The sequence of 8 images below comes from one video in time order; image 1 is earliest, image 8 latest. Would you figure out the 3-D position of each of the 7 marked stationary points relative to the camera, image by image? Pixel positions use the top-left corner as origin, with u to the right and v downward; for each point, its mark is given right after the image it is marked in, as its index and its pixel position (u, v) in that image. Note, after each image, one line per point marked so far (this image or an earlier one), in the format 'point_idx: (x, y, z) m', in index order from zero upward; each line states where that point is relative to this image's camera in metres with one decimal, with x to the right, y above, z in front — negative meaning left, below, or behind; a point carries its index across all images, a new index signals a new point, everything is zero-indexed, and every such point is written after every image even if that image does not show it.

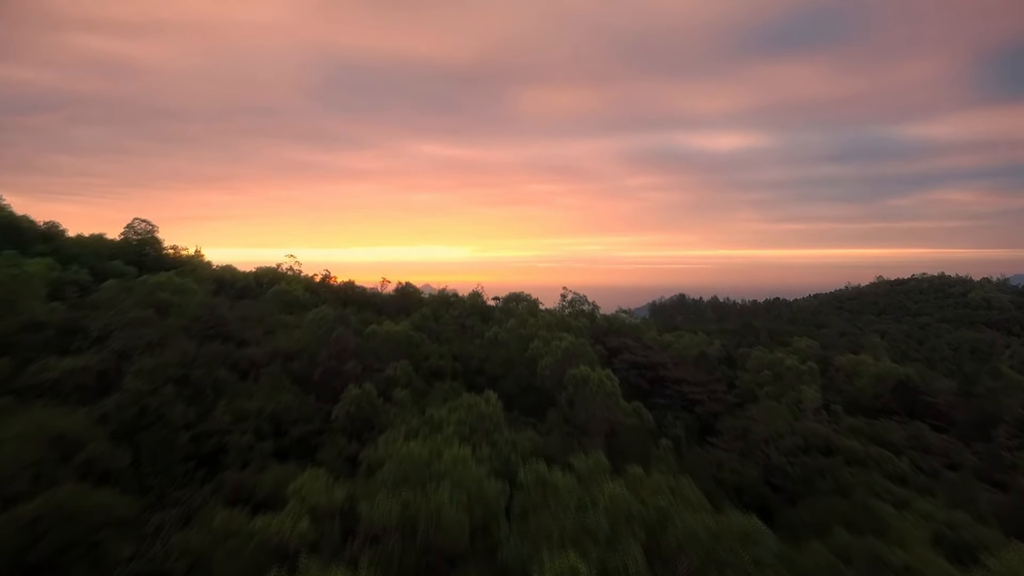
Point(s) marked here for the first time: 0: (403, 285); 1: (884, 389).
0: (-4.7, -0.1, +14.4) m
1: (+14.7, -4.0, +13.2) m
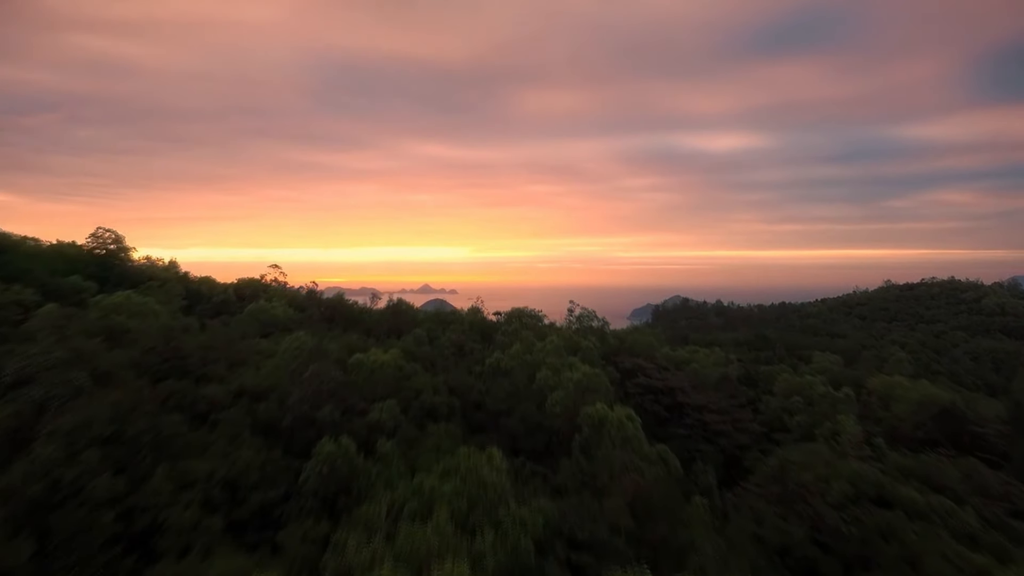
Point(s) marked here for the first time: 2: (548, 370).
0: (-4.5, -0.7, +13.1) m
1: (+14.8, -4.6, +11.9) m
2: (+1.0, -2.4, +9.5) m
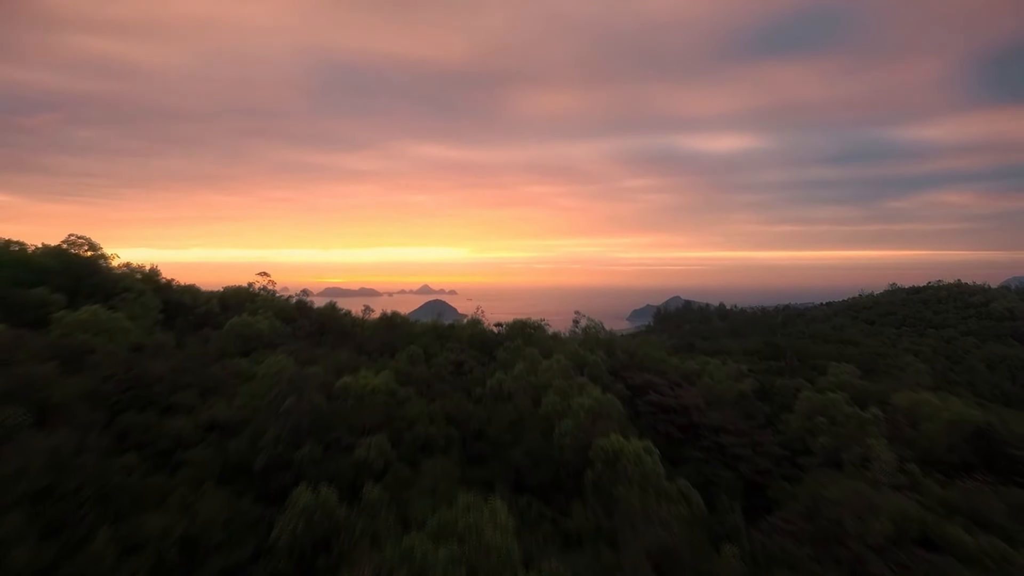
0: (-4.5, -1.1, +12.2) m
1: (+14.9, -5.0, +11.1) m
2: (+1.1, -2.8, +8.7) m
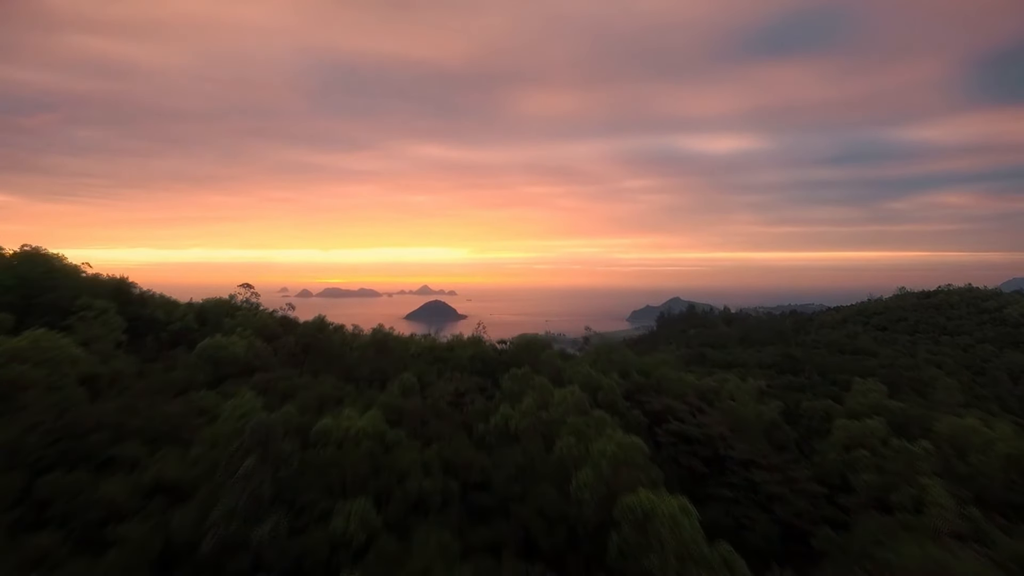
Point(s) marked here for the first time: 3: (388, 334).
0: (-4.3, -1.7, +11.0) m
1: (+15.1, -5.6, +9.9) m
2: (+1.3, -3.3, +7.5) m
3: (-4.3, -1.7, +11.5) m
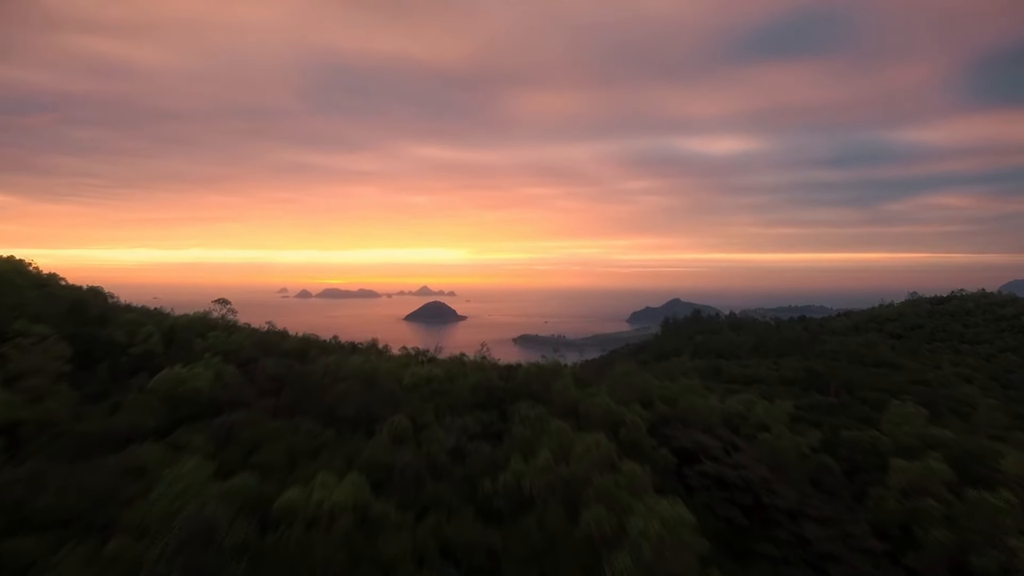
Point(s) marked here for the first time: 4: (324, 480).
0: (-4.0, -2.2, +9.5) m
1: (+15.4, -6.2, +8.5) m
2: (+1.6, -3.9, +6.0) m
3: (-4.0, -2.3, +10.1) m
4: (-3.2, -3.3, +5.8) m
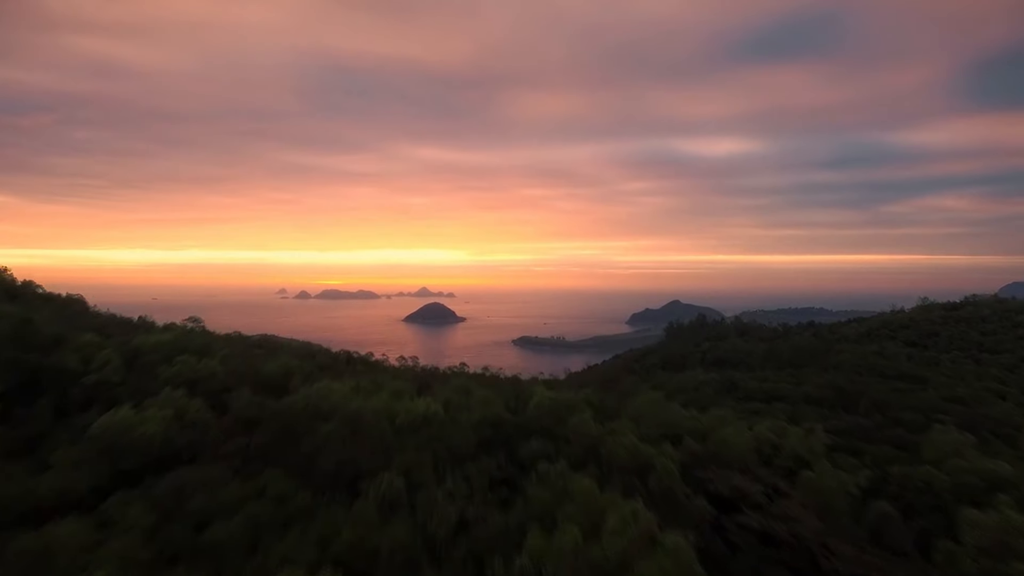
0: (-3.7, -2.8, +8.2) m
1: (+15.6, -6.7, +7.2) m
2: (+1.9, -4.4, +4.7) m
3: (-3.7, -2.8, +8.7) m
4: (-2.9, -3.9, +4.4) m
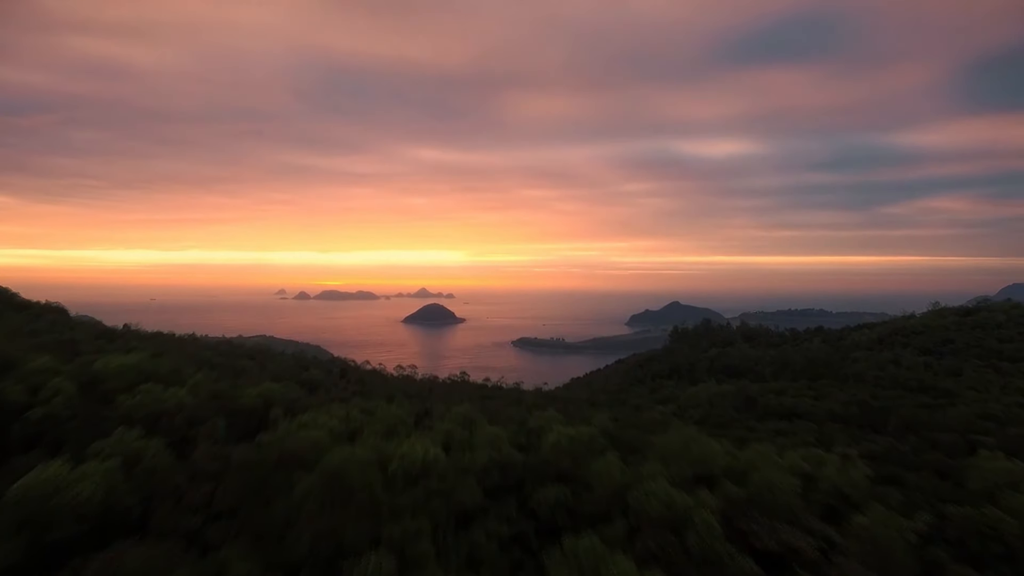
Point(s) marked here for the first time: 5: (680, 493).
0: (-3.4, -3.3, +6.9) m
1: (+15.9, -7.2, +6.0) m
2: (+2.1, -4.9, +3.4) m
3: (-3.5, -3.3, +7.5) m
4: (-2.6, -4.3, +3.1) m
5: (+3.8, -4.6, +7.5) m
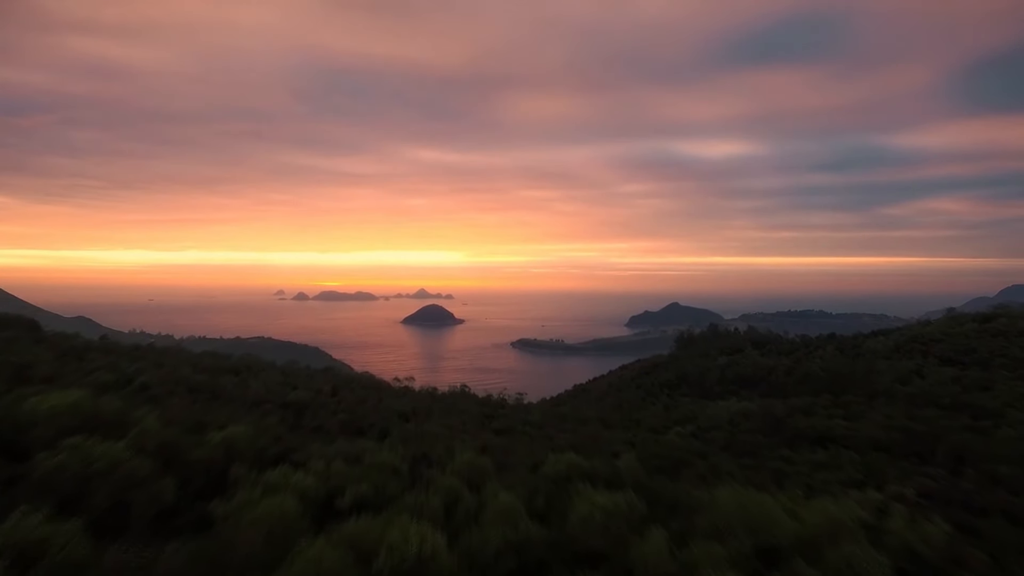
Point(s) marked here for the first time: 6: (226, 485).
0: (-3.1, -3.9, +5.2) m
1: (+16.3, -7.9, +4.3) m
2: (+2.5, -5.5, +1.7) m
3: (-3.1, -3.9, +5.8) m
4: (-2.3, -5.0, +1.4) m
5: (+4.2, -5.2, +5.8) m
6: (-6.1, -3.9, +7.0) m
